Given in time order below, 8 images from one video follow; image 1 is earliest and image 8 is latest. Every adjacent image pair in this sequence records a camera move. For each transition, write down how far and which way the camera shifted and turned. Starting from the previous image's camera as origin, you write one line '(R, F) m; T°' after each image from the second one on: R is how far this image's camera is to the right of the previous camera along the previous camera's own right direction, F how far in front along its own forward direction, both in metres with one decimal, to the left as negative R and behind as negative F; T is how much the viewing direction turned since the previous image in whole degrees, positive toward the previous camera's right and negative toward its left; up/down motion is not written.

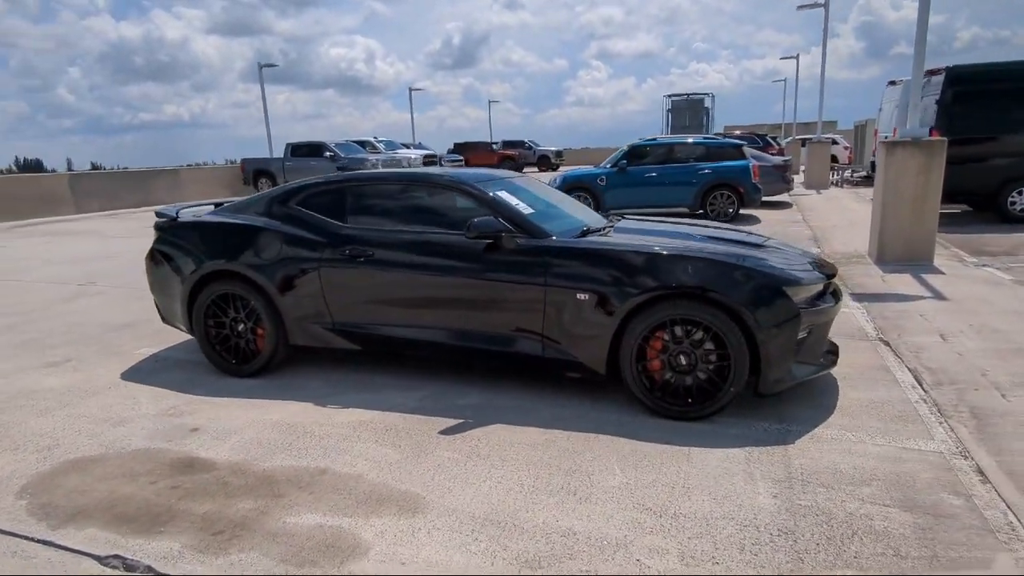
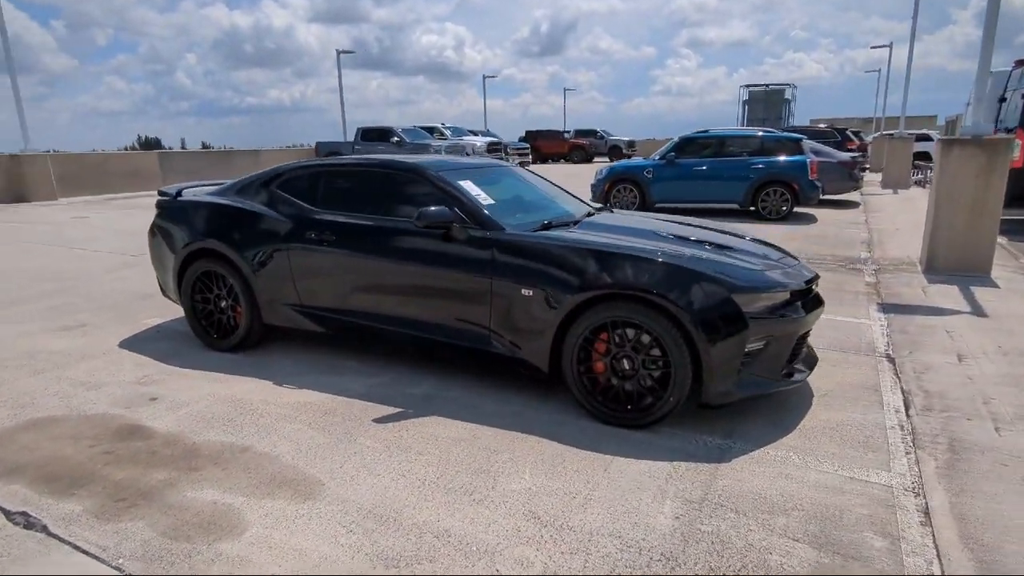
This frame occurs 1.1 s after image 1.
(+0.8, +0.2) m; -7°
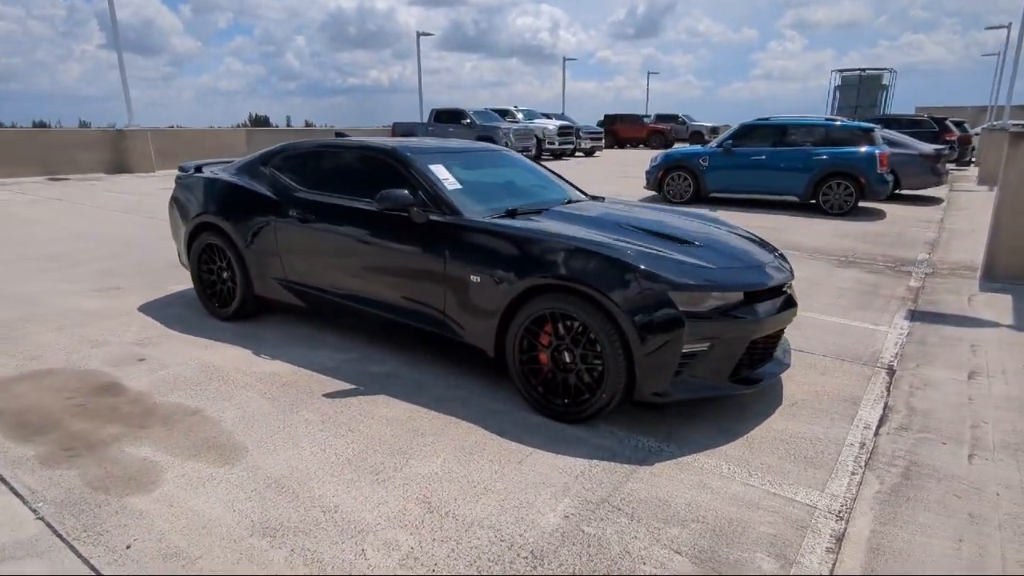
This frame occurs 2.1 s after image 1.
(+0.8, +0.1) m; -8°
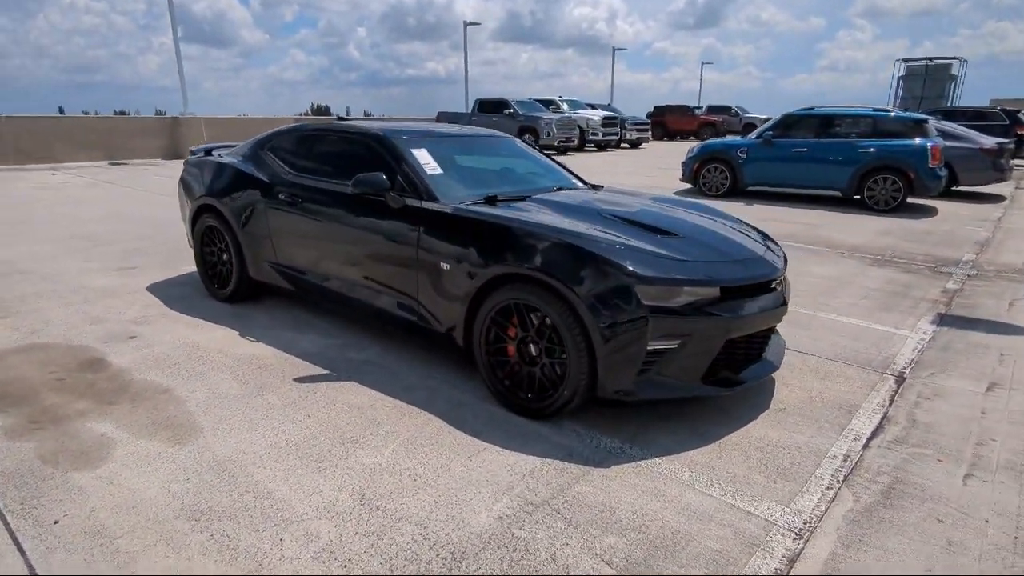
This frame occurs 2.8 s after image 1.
(+0.5, +0.2) m; -5°
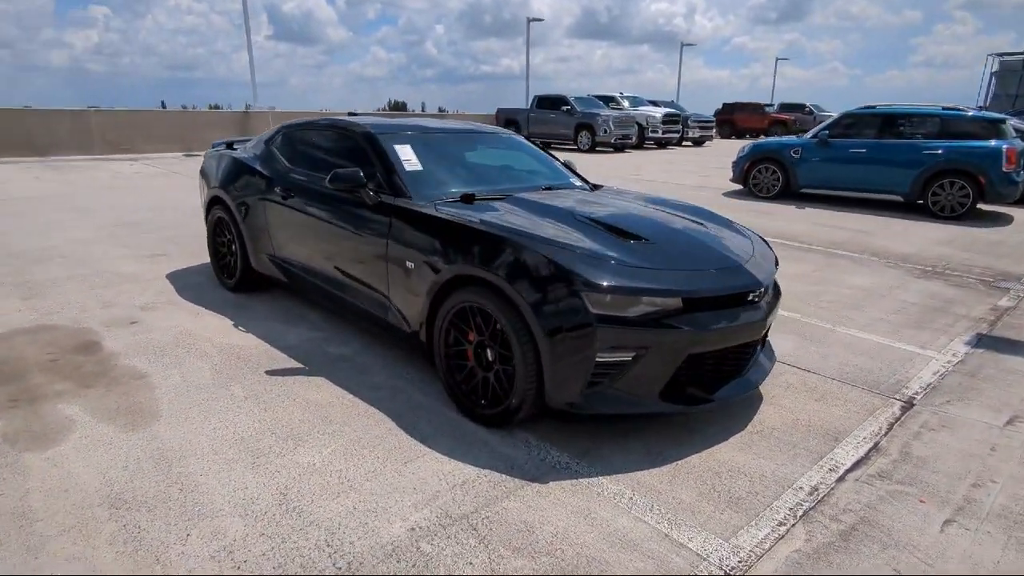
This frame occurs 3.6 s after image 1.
(+0.6, +0.2) m; -6°
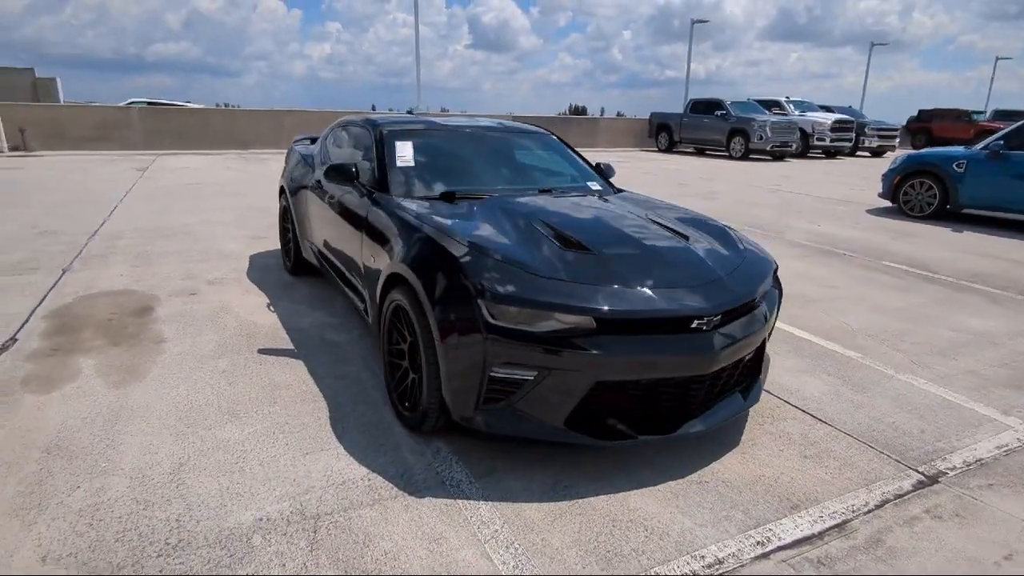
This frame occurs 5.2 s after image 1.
(+1.1, +0.3) m; -15°
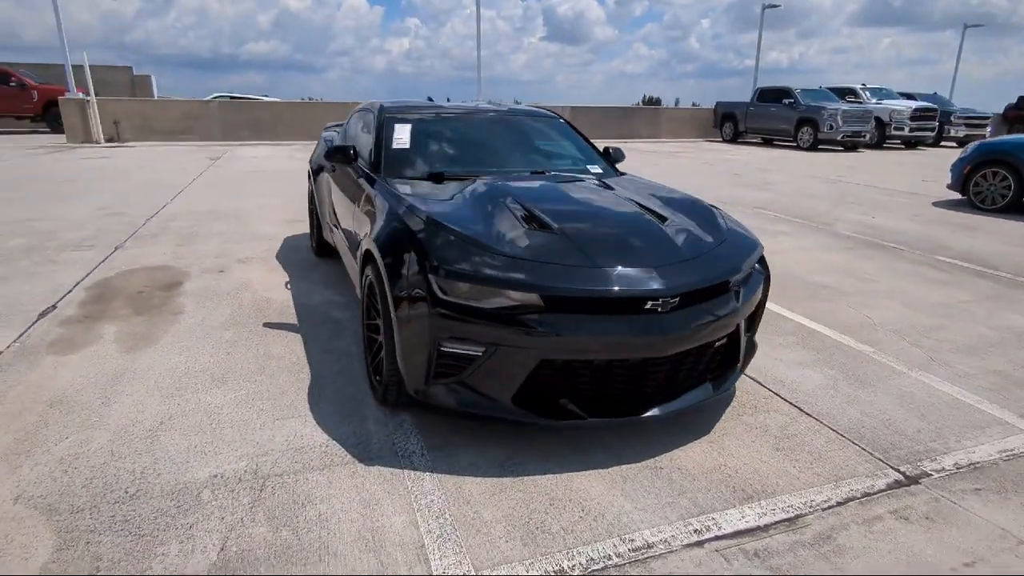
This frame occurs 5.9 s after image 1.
(+0.5, 0.0) m; -6°
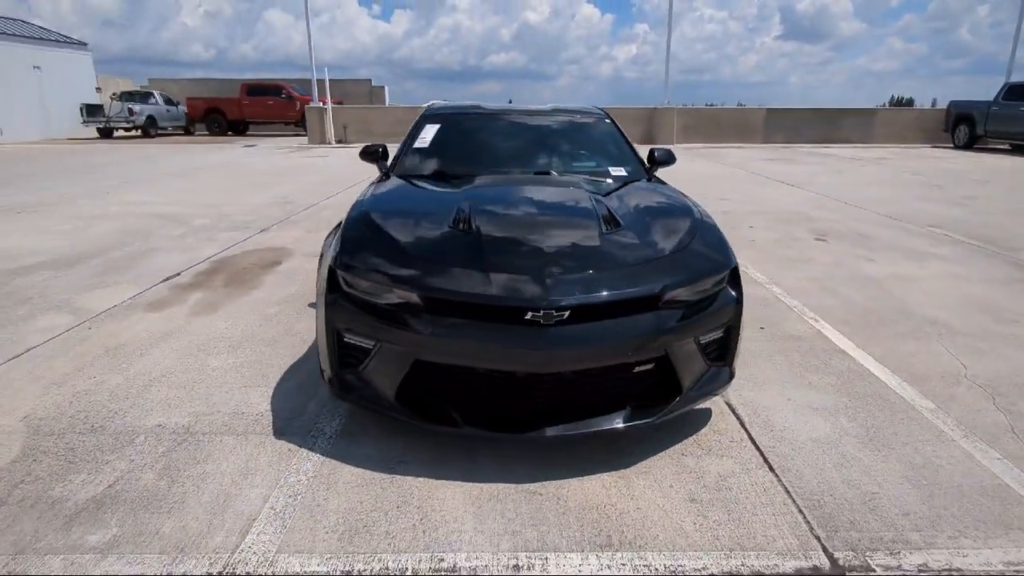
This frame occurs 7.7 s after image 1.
(+1.3, +0.3) m; -19°
